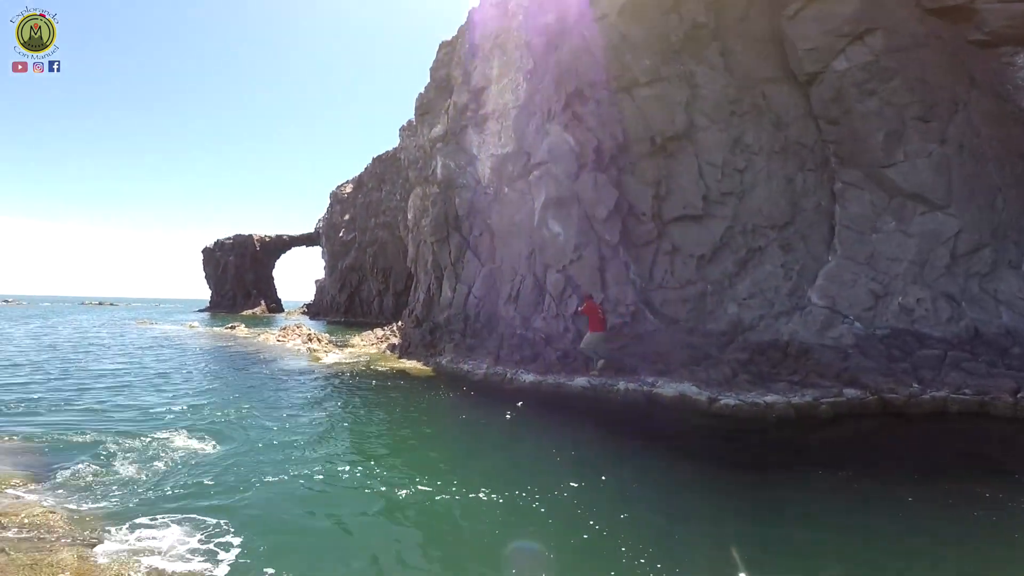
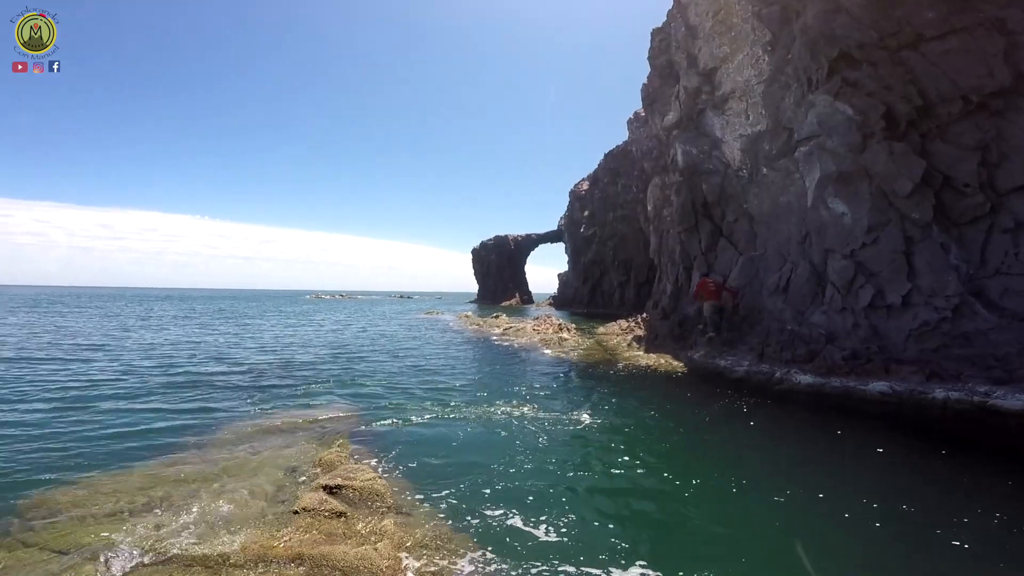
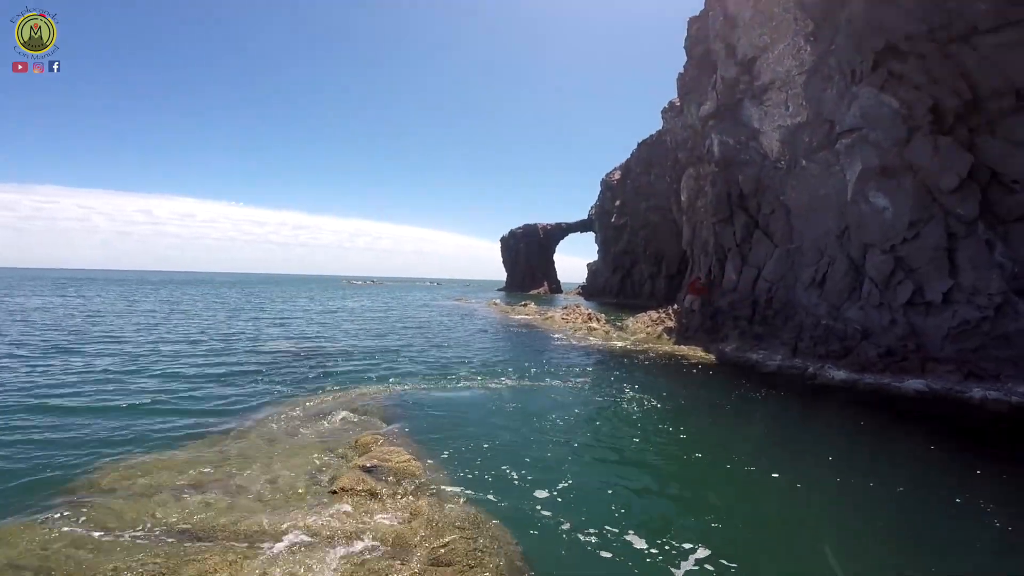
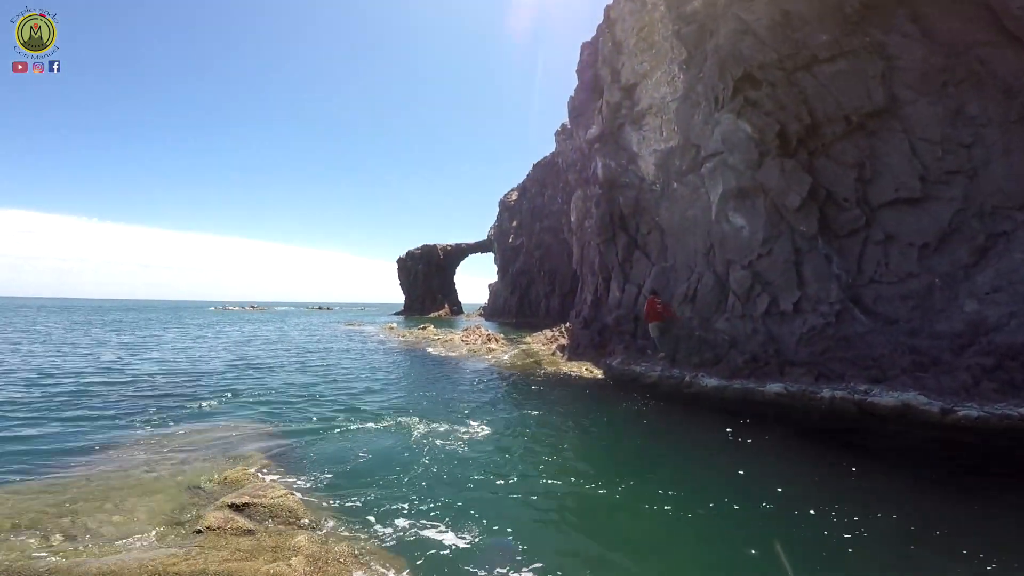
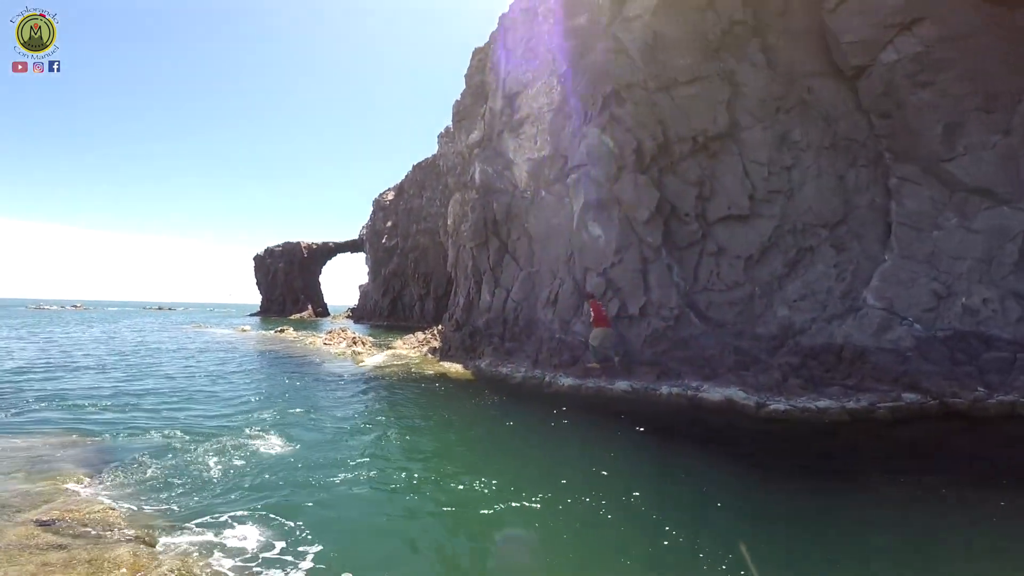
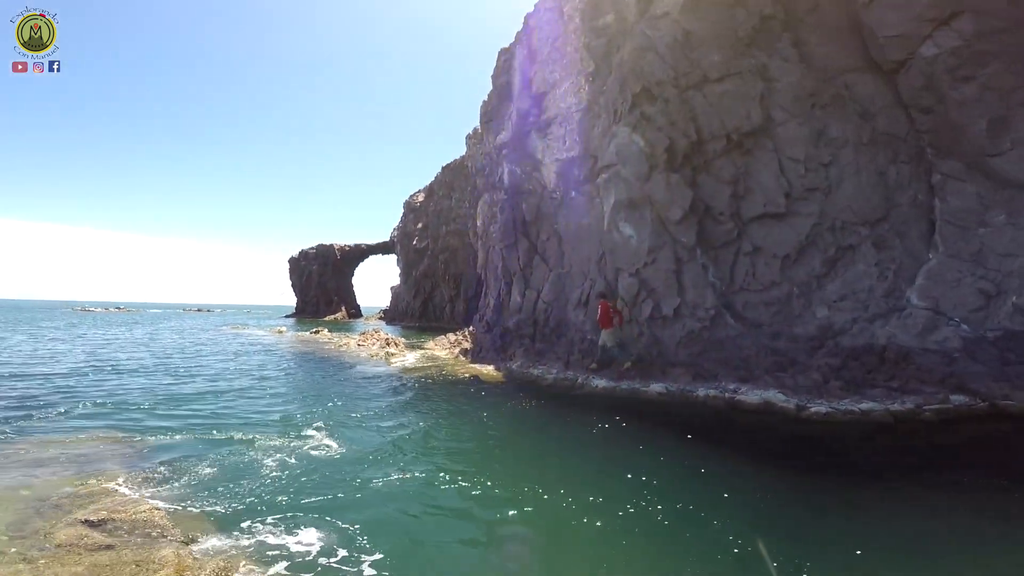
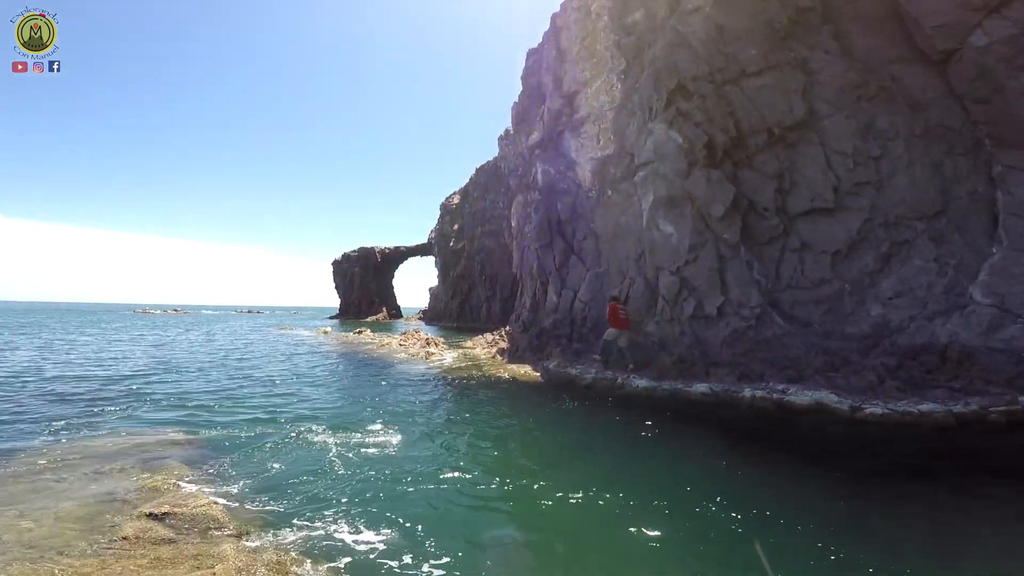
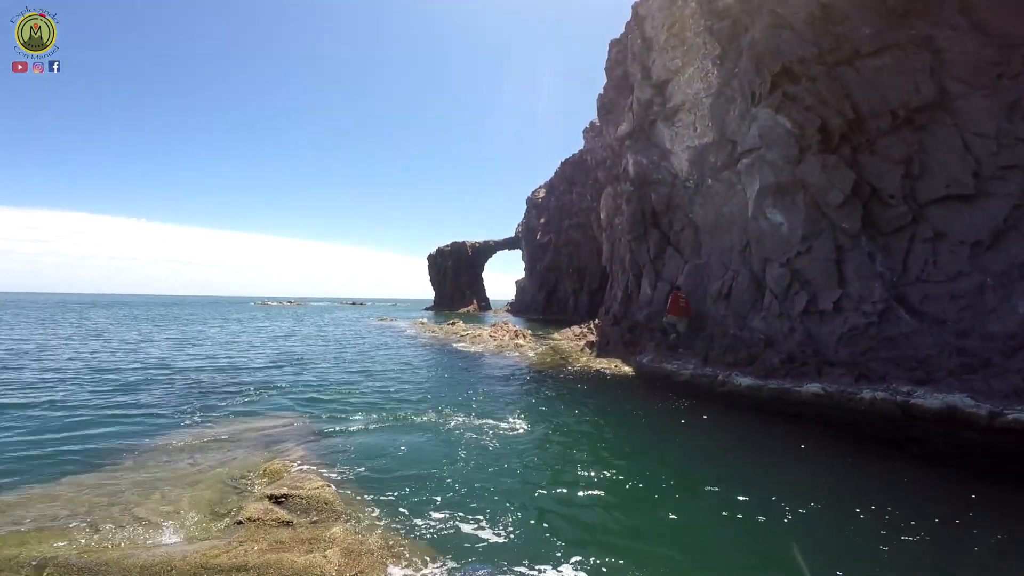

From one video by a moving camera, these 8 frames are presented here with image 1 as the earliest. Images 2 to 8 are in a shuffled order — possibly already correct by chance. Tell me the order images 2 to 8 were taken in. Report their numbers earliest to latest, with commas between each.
5, 6, 7, 4, 8, 2, 3
